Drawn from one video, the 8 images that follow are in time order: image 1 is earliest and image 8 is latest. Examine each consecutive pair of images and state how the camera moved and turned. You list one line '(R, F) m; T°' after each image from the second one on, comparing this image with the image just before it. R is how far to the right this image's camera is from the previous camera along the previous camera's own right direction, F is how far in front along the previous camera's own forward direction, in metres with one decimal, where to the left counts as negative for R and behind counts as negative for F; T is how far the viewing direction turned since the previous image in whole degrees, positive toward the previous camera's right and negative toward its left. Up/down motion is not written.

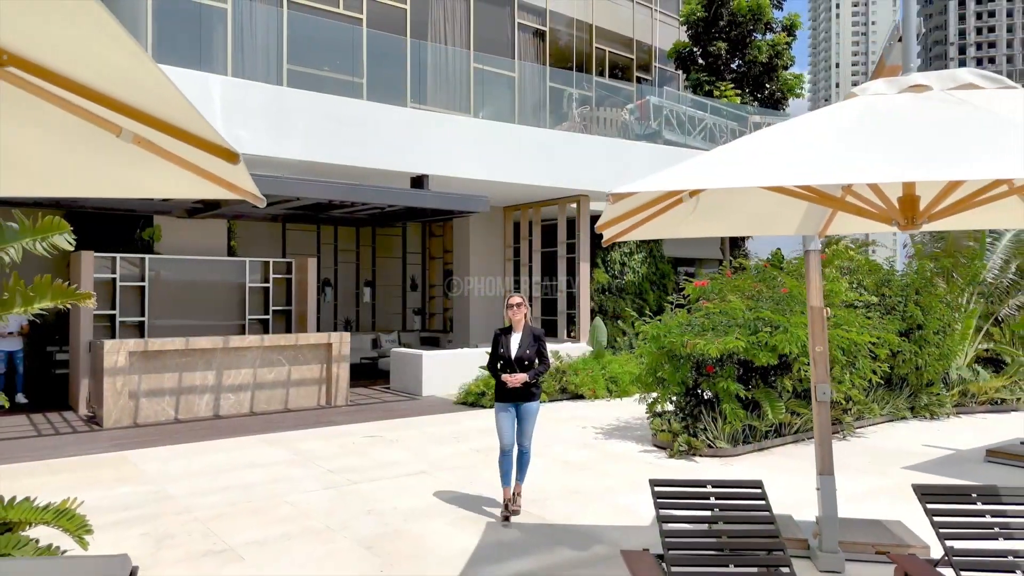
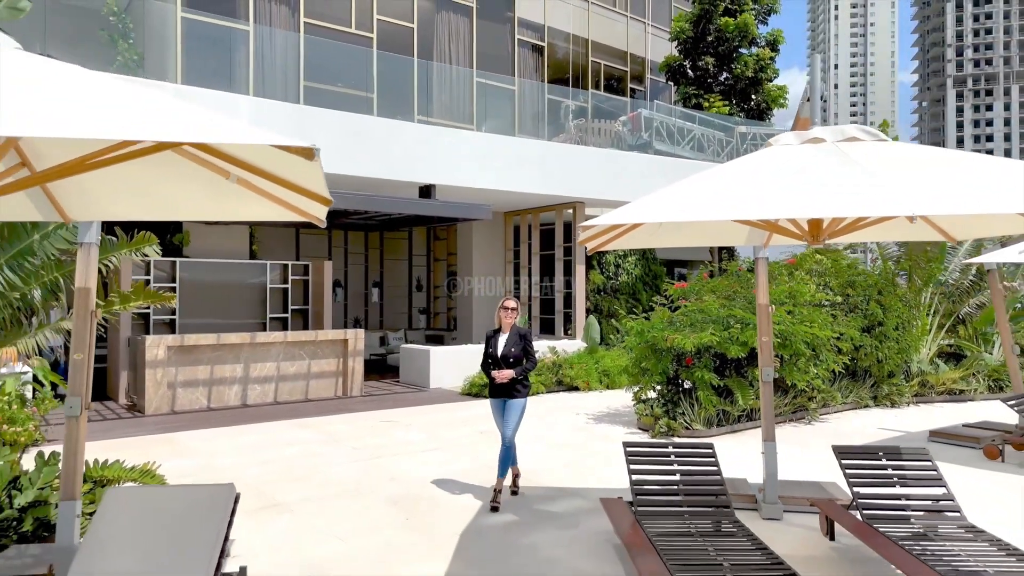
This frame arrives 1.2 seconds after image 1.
(0.0, -1.1) m; 0°
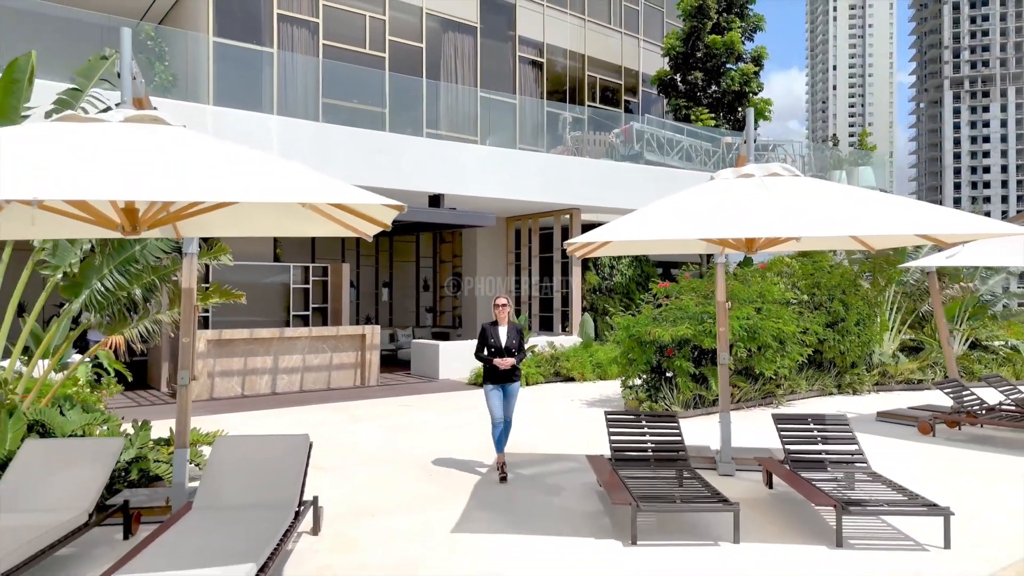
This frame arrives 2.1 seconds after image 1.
(0.0, -1.4) m; 0°
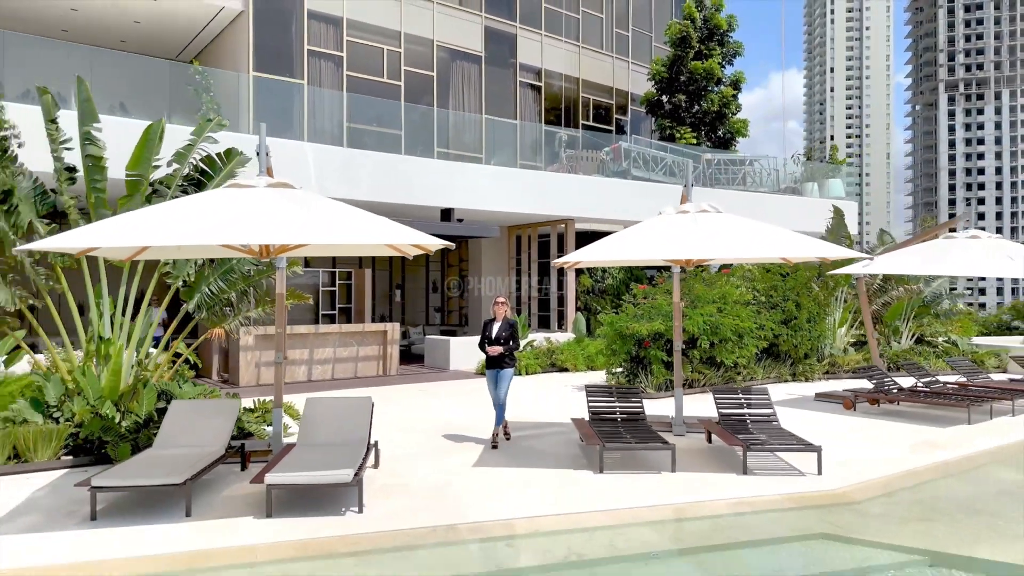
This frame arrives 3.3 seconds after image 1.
(0.0, -2.2) m; 0°
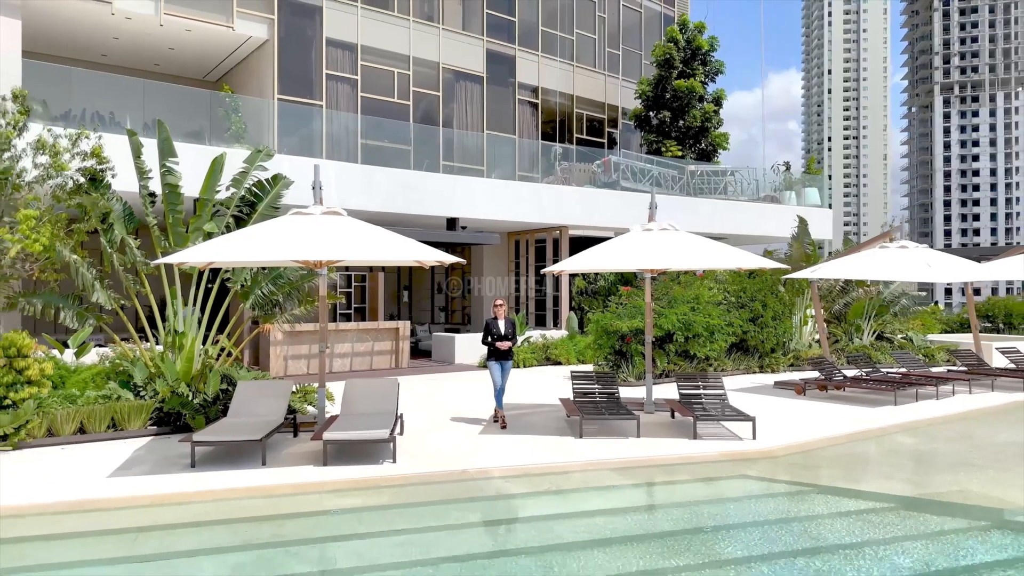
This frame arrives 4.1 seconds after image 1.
(0.0, -1.9) m; 0°
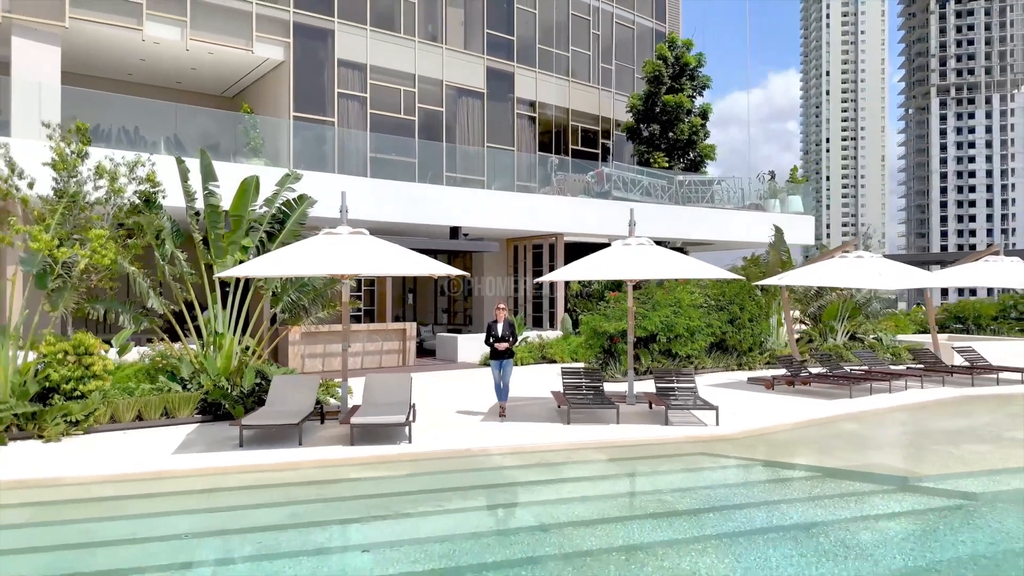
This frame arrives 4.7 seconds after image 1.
(0.0, -1.5) m; 0°
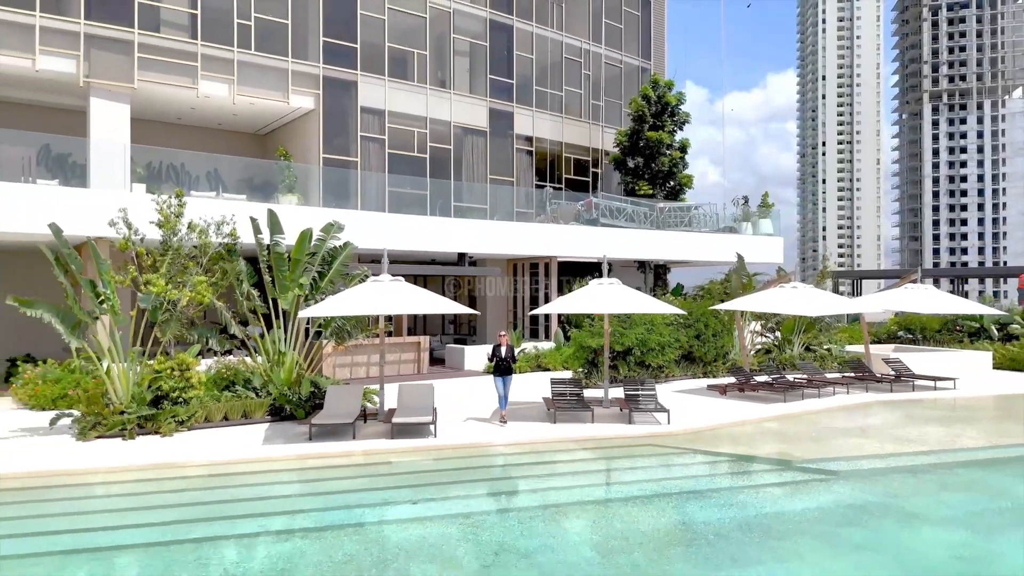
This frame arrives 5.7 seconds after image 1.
(0.0, -3.3) m; 0°
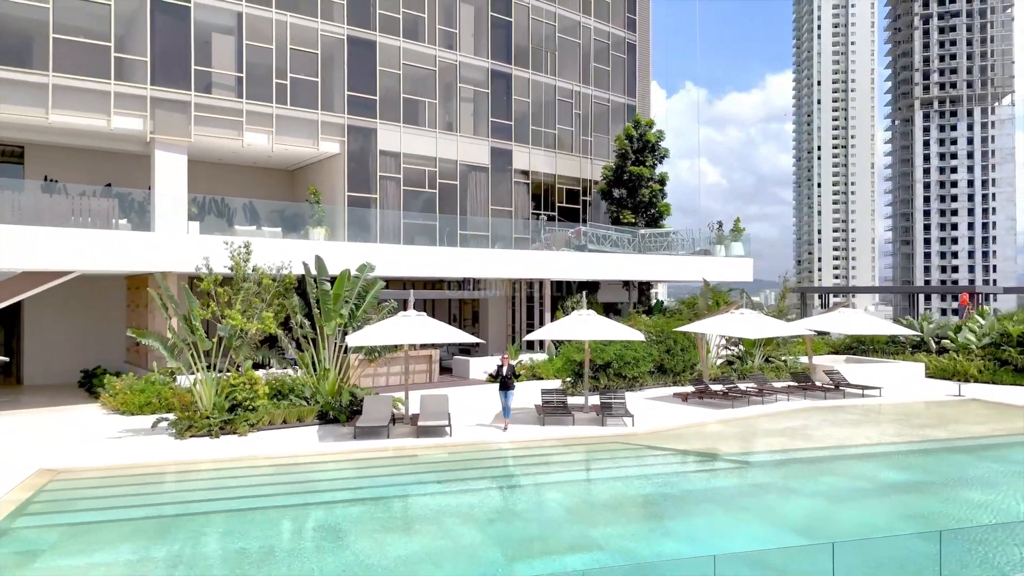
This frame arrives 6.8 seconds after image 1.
(0.0, -3.8) m; 0°
